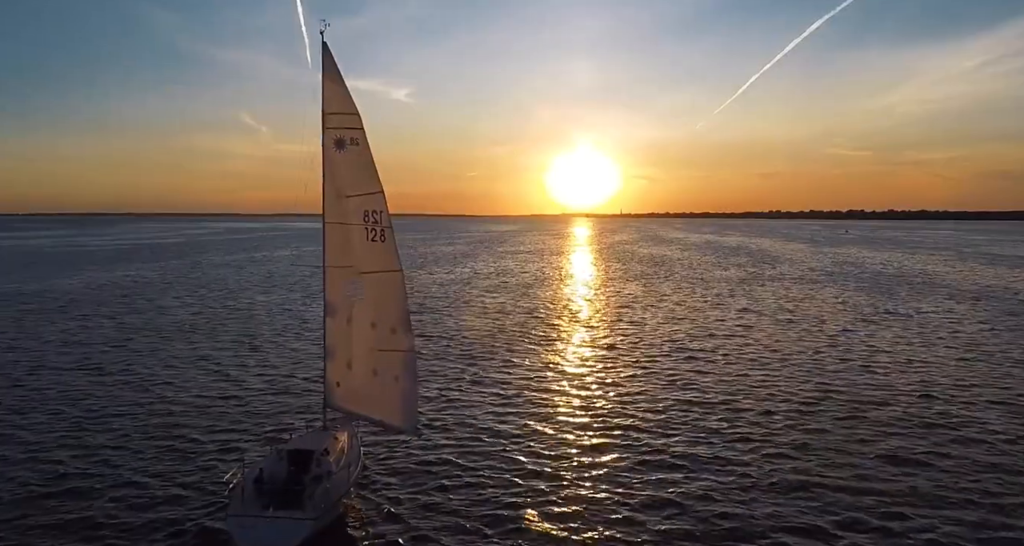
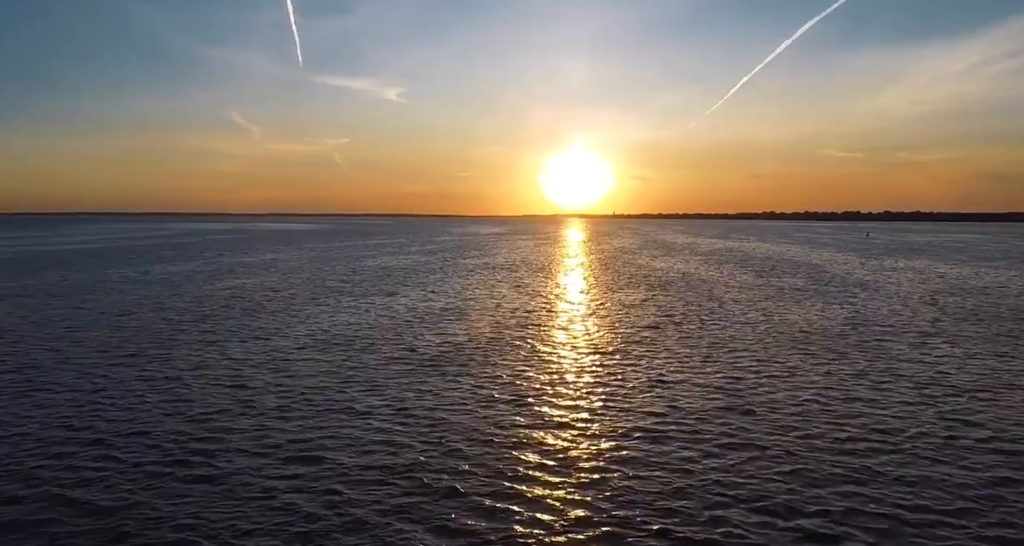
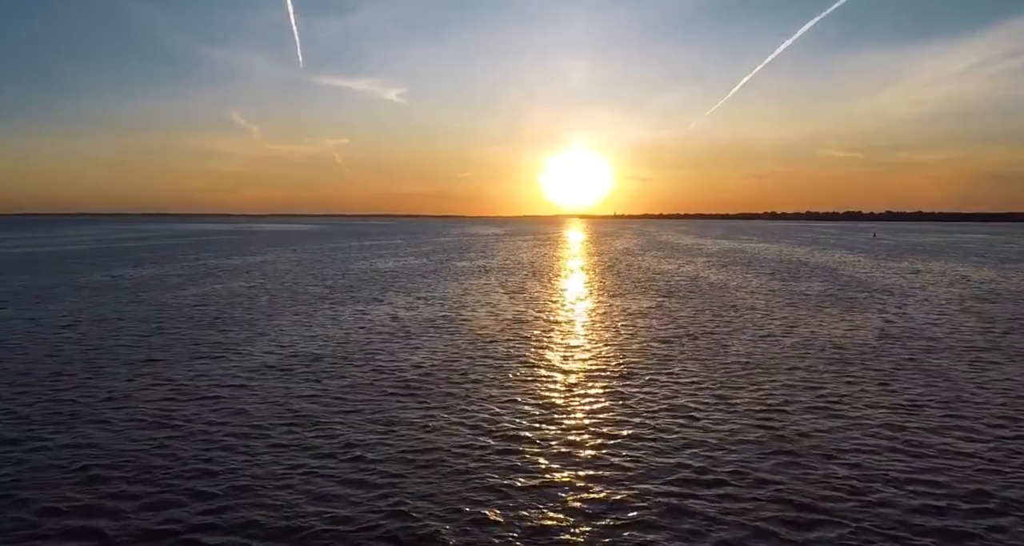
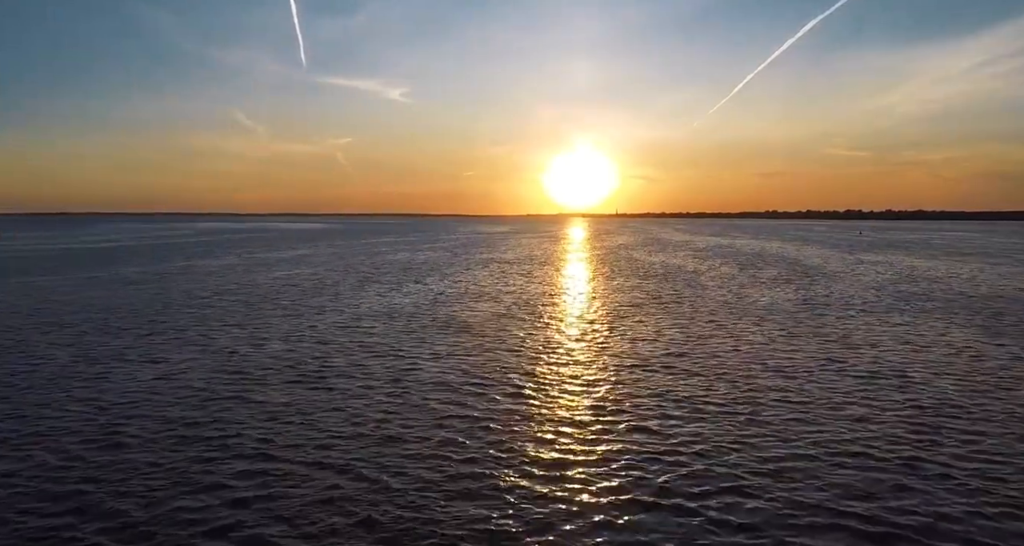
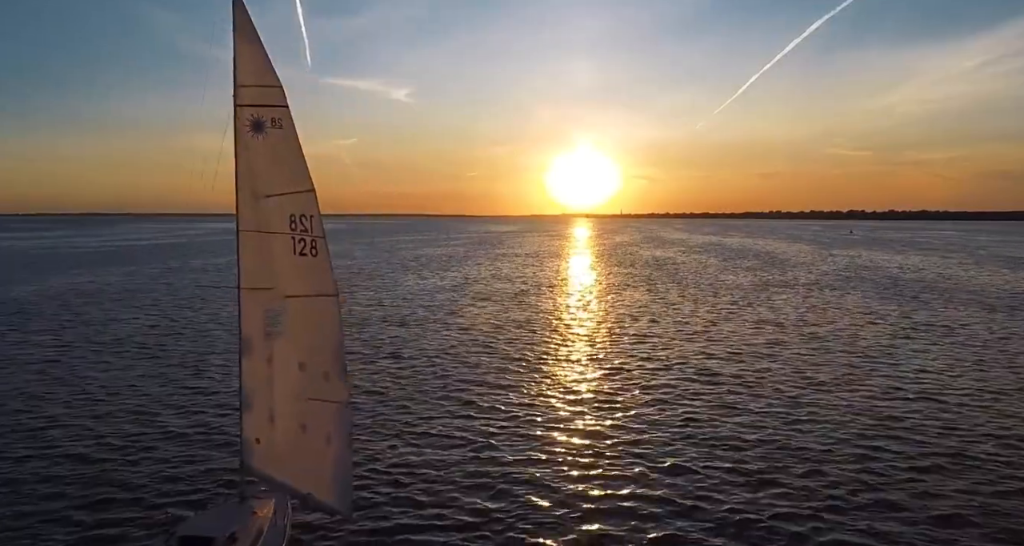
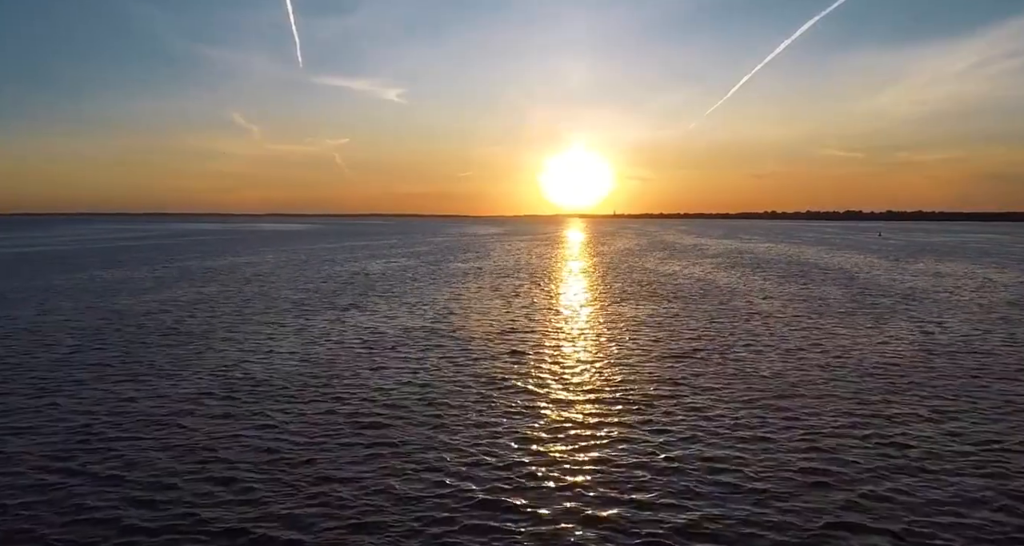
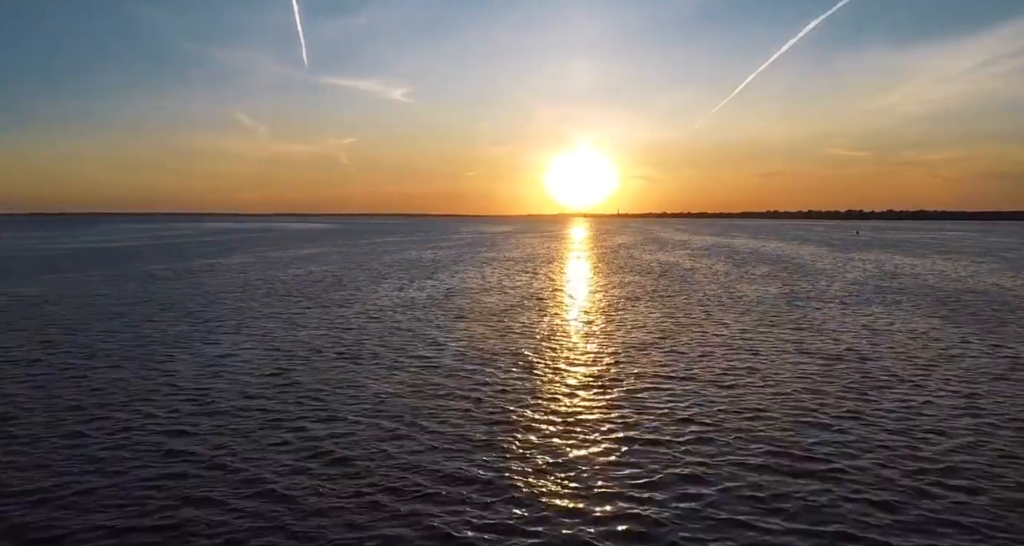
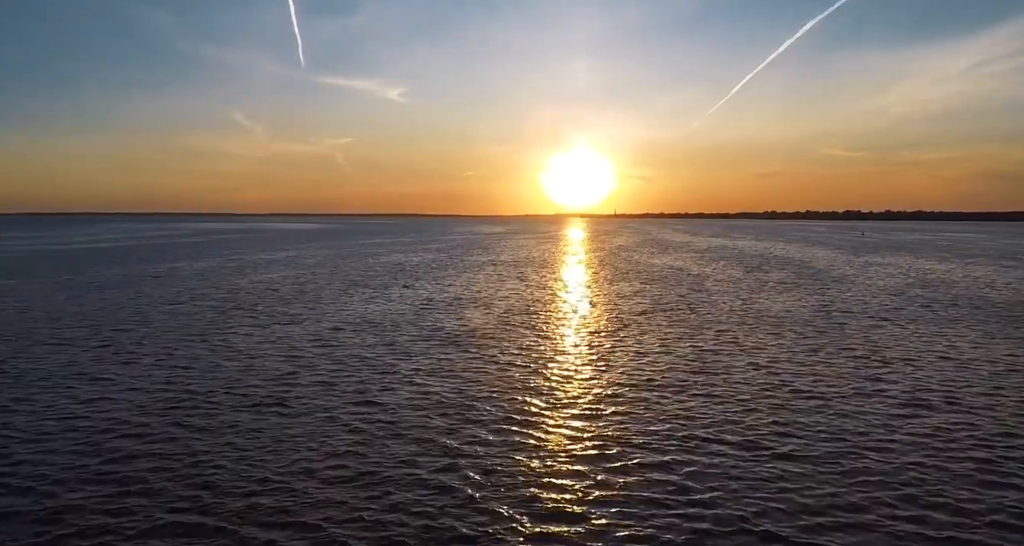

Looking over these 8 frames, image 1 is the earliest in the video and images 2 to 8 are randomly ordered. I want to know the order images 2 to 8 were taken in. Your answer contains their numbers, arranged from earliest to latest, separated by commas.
5, 7, 4, 8, 2, 3, 6
